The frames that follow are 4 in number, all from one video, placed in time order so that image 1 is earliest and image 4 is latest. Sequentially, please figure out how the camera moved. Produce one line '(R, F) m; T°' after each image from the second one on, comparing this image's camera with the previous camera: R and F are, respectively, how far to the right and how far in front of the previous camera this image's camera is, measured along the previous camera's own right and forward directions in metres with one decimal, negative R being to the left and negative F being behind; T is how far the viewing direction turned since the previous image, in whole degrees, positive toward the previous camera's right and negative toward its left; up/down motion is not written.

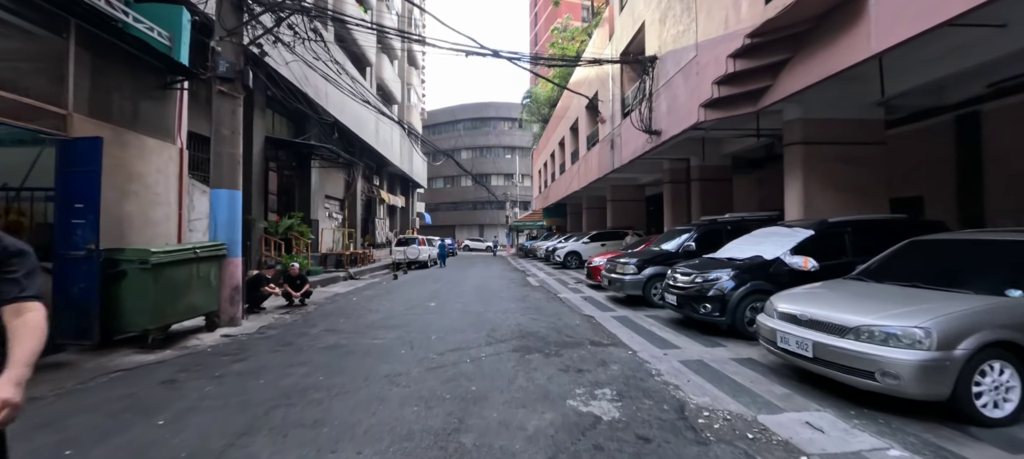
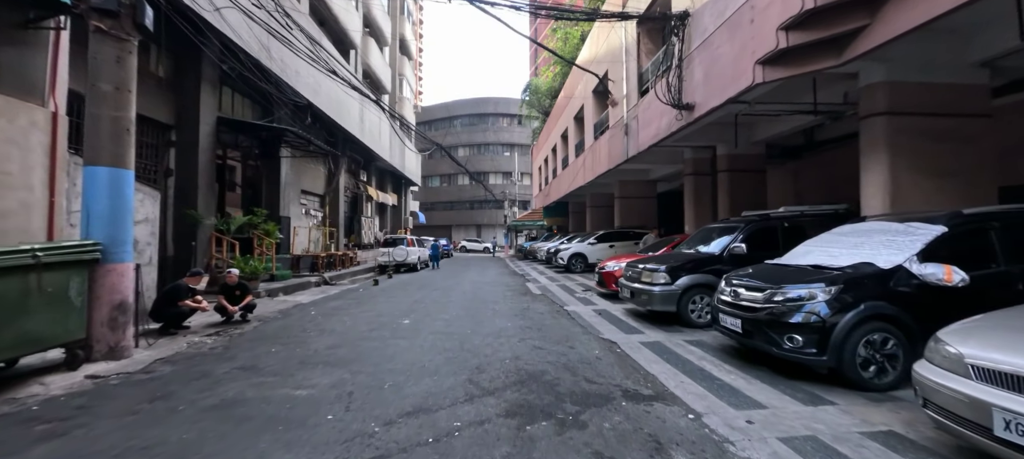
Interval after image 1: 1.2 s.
(+0.1, +2.0) m; 0°
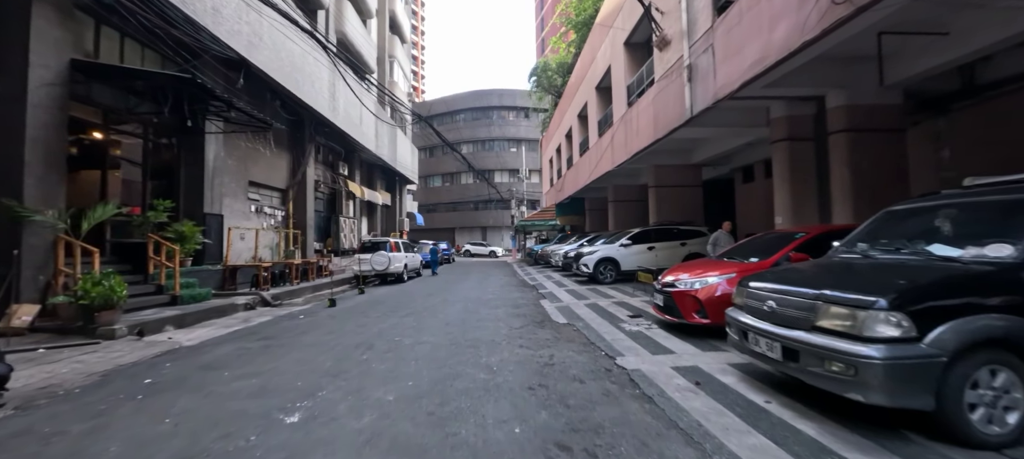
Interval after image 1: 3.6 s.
(0.0, +3.9) m; -1°
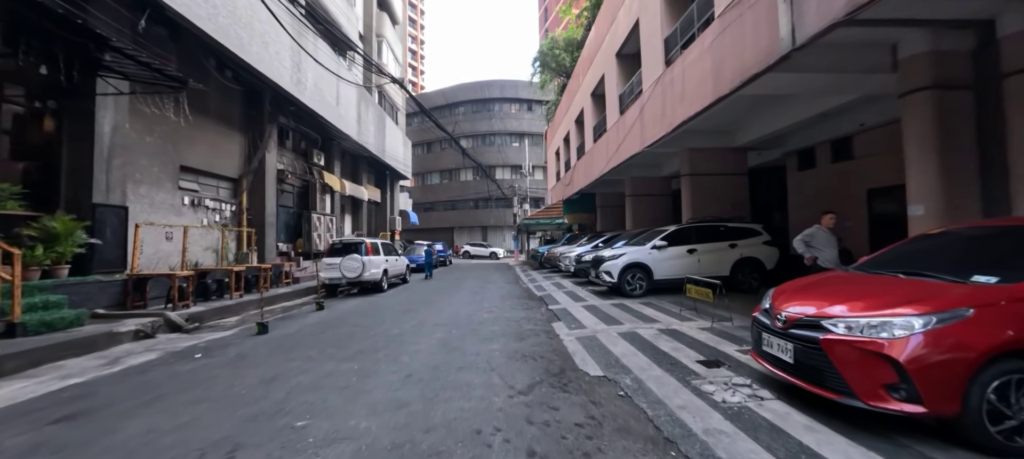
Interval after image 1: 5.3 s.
(0.0, +2.8) m; 0°
